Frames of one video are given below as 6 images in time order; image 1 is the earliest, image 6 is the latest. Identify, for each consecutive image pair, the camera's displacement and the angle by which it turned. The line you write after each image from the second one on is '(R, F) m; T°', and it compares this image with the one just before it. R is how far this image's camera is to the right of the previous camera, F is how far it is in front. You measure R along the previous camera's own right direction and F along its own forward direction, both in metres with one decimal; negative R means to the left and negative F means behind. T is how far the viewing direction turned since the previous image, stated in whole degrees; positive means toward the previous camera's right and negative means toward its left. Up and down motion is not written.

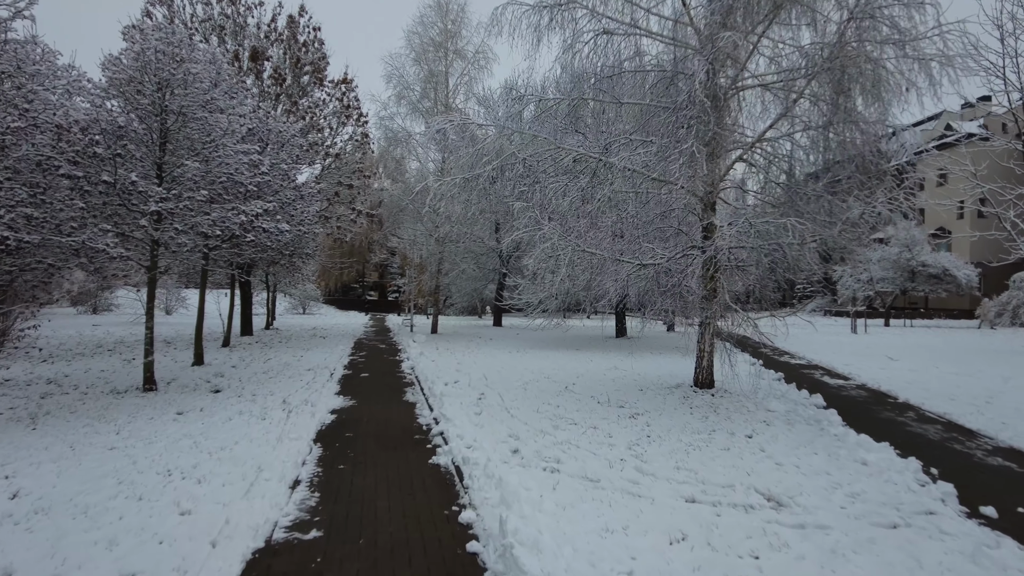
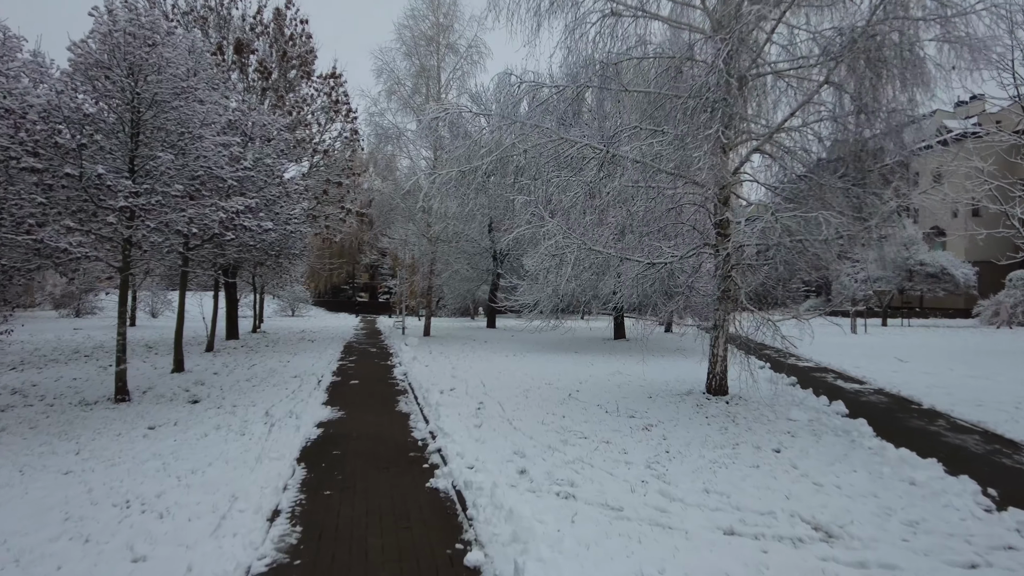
(-0.1, +0.6) m; +1°
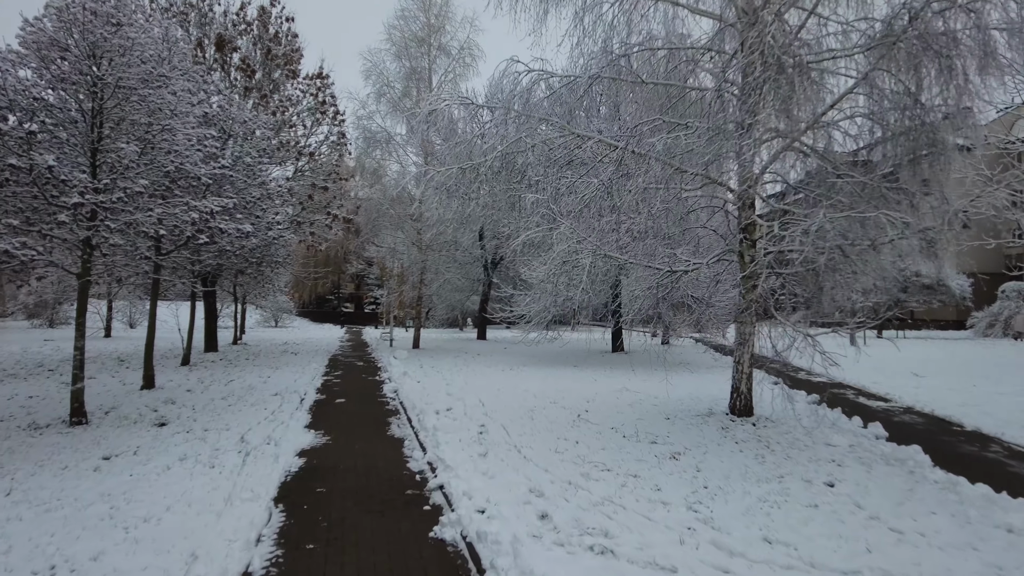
(-0.2, +0.8) m; +1°
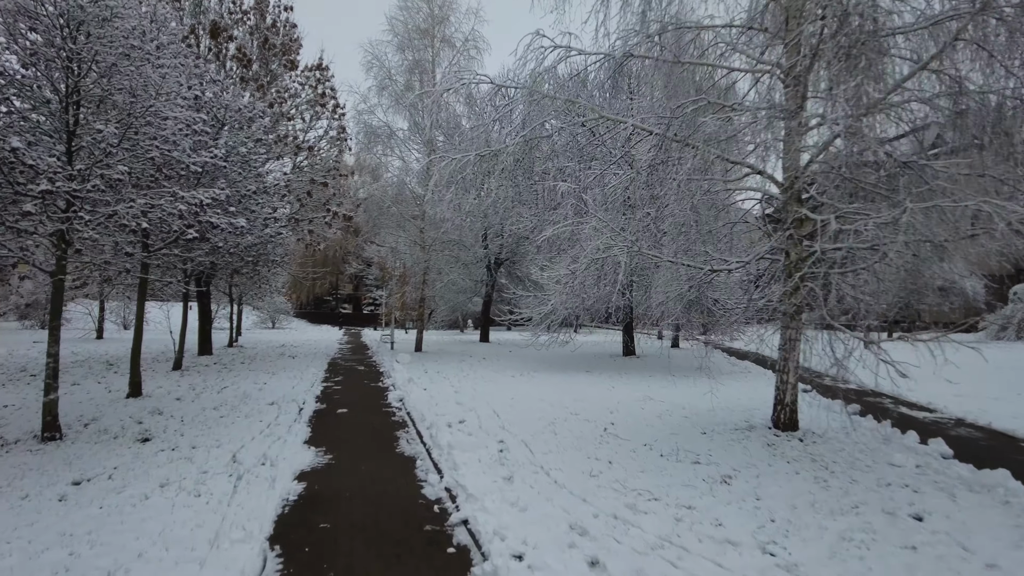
(-0.2, +0.7) m; 0°
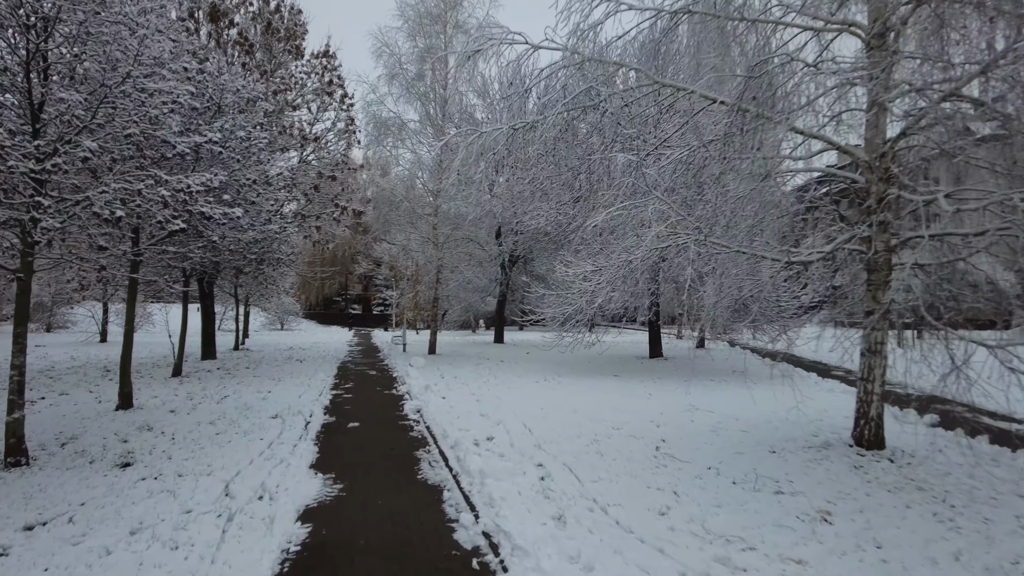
(-0.3, +0.9) m; -1°
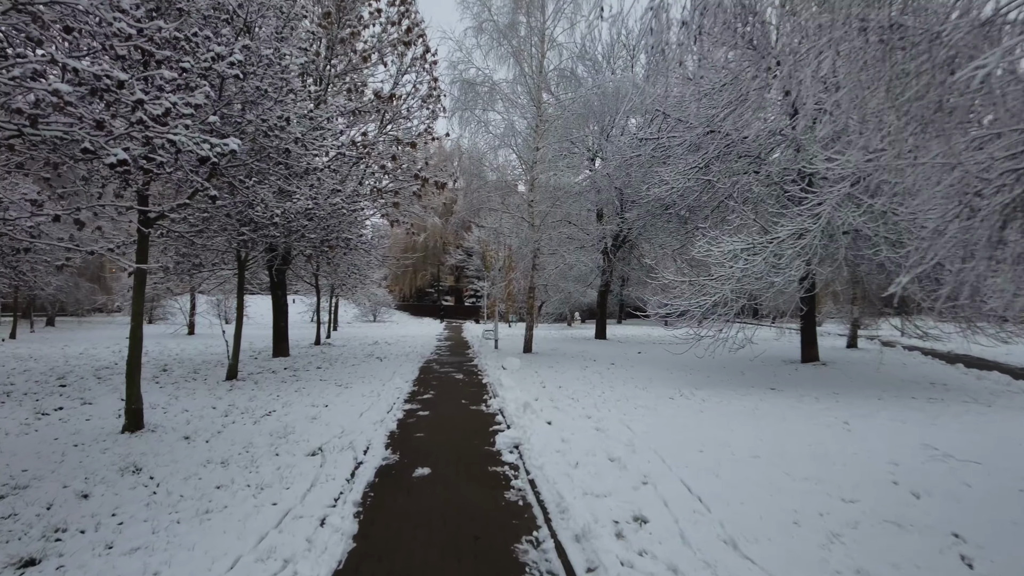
(-0.4, +2.6) m; -8°
